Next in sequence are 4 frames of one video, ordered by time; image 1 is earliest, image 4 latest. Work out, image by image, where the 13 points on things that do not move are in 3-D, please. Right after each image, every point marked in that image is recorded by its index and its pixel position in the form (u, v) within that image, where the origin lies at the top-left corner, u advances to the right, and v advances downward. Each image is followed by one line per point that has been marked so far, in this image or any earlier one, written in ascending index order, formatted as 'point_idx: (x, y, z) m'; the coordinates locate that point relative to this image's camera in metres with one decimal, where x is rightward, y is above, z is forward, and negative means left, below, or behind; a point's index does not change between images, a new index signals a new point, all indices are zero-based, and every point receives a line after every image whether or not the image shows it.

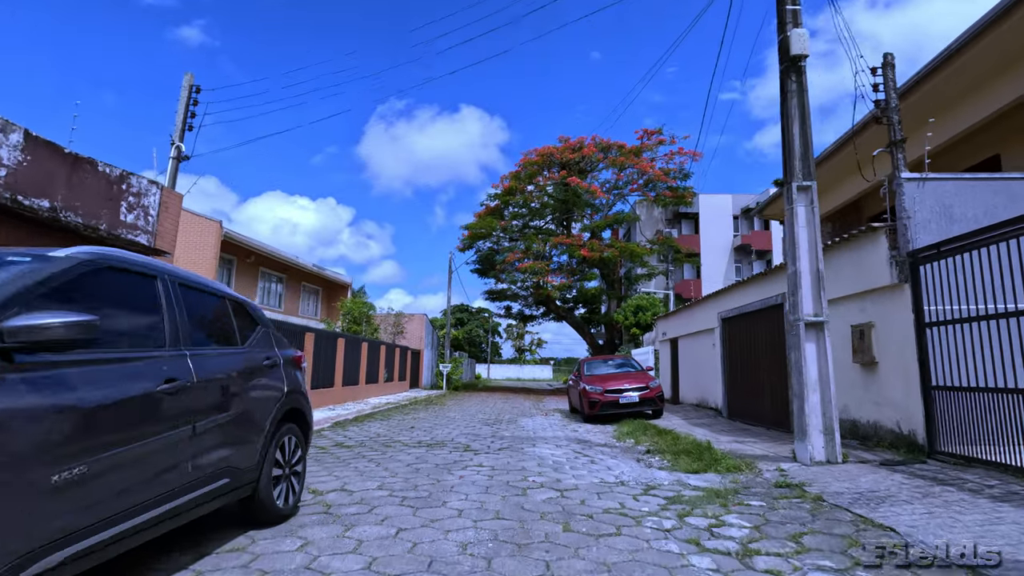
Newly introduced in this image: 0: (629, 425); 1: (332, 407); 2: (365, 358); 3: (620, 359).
0: (+2.6, -3.0, +10.9) m
1: (-5.5, -3.7, +15.3) m
2: (-5.8, -2.8, +19.7) m
3: (+3.3, -2.2, +15.2) m
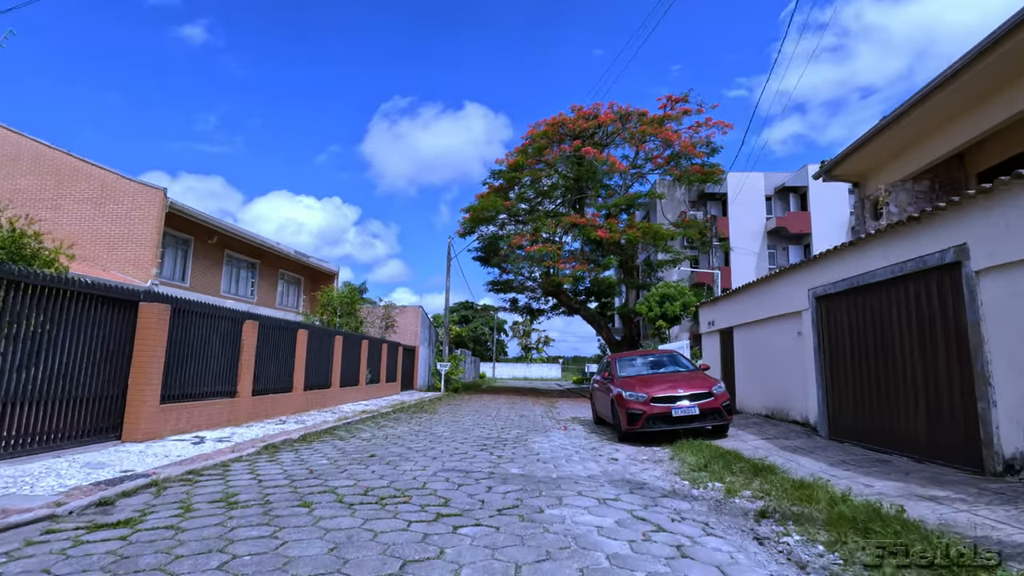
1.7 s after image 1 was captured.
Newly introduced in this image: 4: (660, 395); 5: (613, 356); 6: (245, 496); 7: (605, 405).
0: (+2.7, -2.4, +7.4) m
1: (-5.3, -3.1, +11.8) m
2: (-5.6, -2.2, +16.2) m
3: (+3.5, -1.5, +11.6) m
4: (+2.6, -1.9, +8.9) m
5: (+2.5, -1.6, +12.1) m
6: (-2.8, -2.1, +5.1) m
7: (+2.1, -2.6, +10.9) m
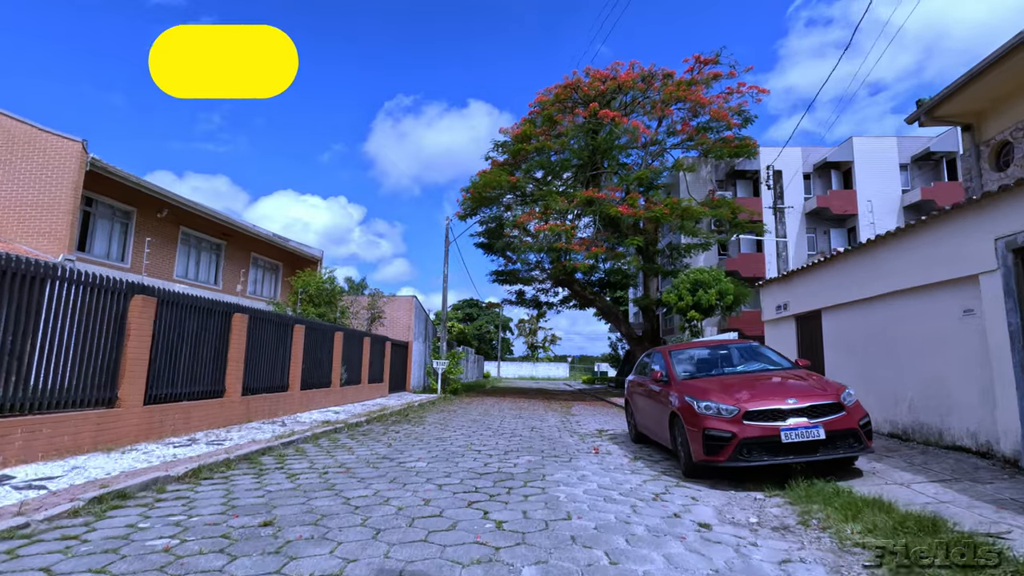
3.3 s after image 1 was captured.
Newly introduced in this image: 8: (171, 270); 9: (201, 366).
0: (+2.8, -1.9, +4.0) m
1: (-5.2, -2.5, +8.5) m
2: (-5.4, -1.6, +13.0) m
3: (+3.6, -1.0, +8.3) m
4: (+2.7, -1.3, +5.5) m
5: (+2.6, -1.1, +8.8) m
6: (-2.7, -1.6, +1.8) m
7: (+2.2, -2.0, +7.6) m
8: (-12.0, +0.7, +17.6) m
9: (-5.6, -1.4, +9.0) m
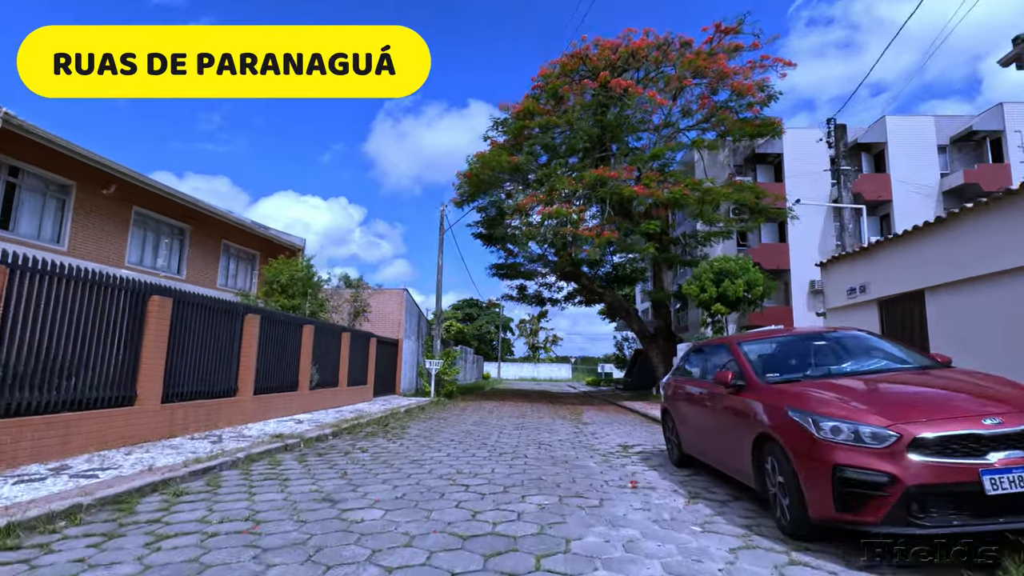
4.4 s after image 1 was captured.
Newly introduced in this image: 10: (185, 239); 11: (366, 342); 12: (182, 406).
0: (+2.9, -1.5, +1.7) m
1: (-5.2, -2.1, +6.2) m
2: (-5.4, -1.3, +10.7) m
3: (+3.7, -0.6, +6.0) m
4: (+2.8, -0.9, +3.2) m
5: (+2.7, -0.7, +6.5) m
6: (-2.7, -1.2, -0.5) m
7: (+2.2, -1.6, +5.3) m
8: (-12.0, +1.0, +15.3) m
9: (-5.6, -1.0, +6.7) m
10: (-11.7, +1.7, +17.8) m
11: (-5.0, -1.8, +16.8) m
12: (-5.4, -2.0, +8.3) m
